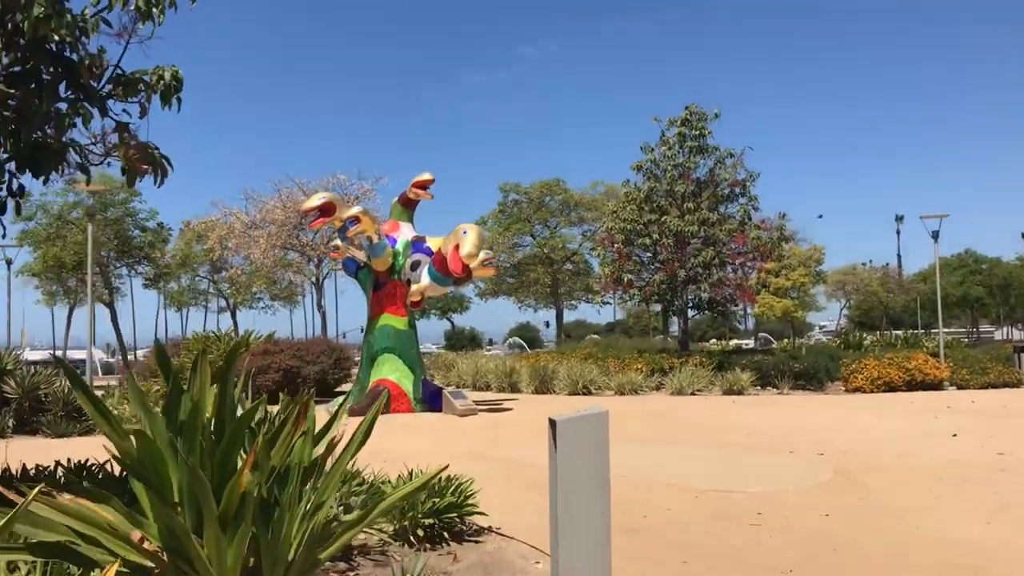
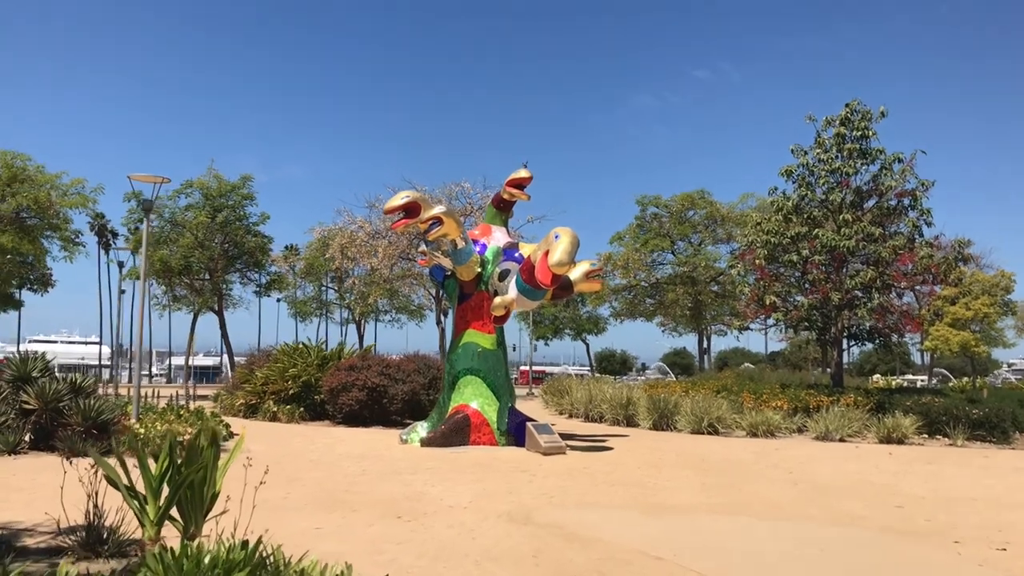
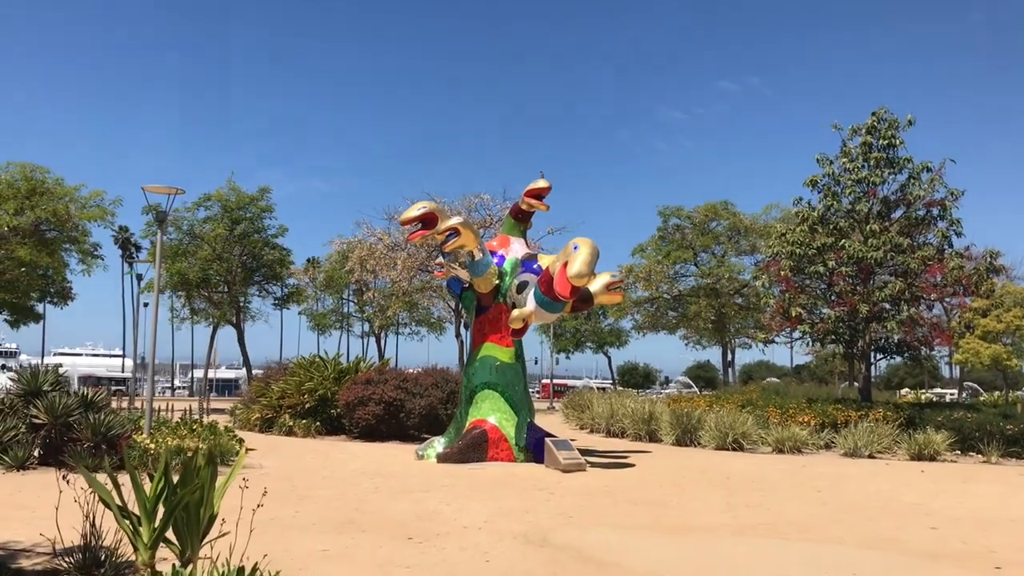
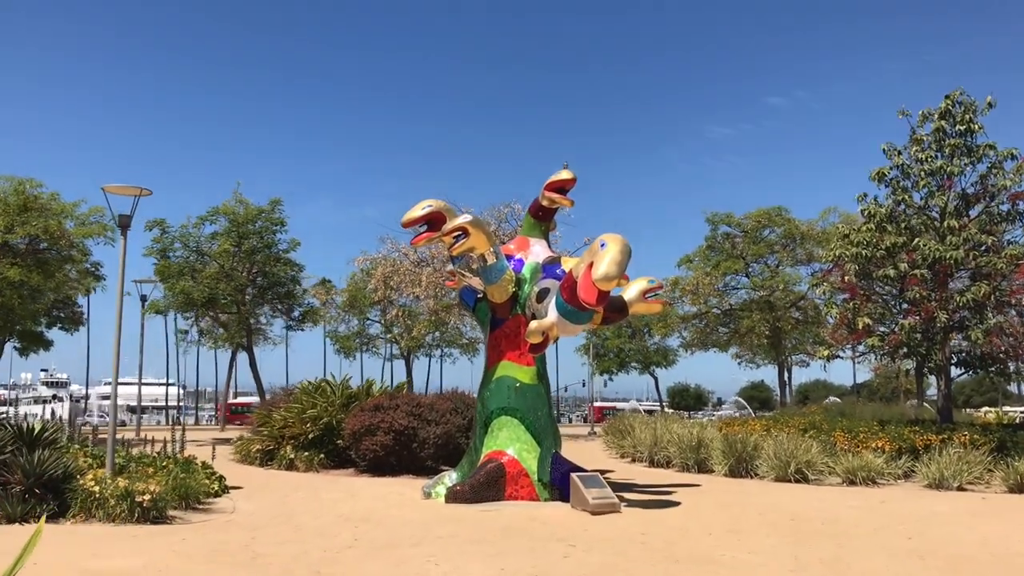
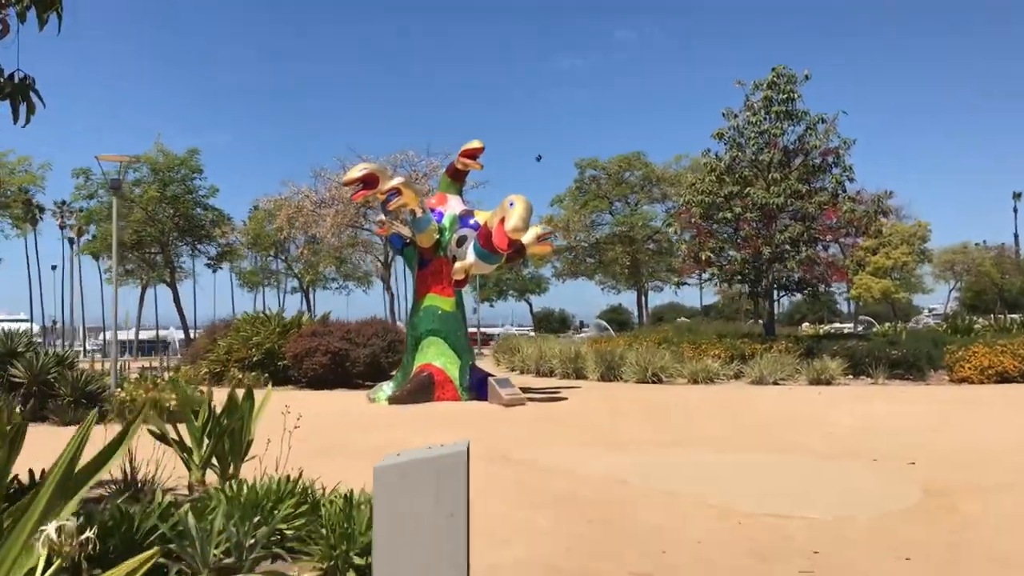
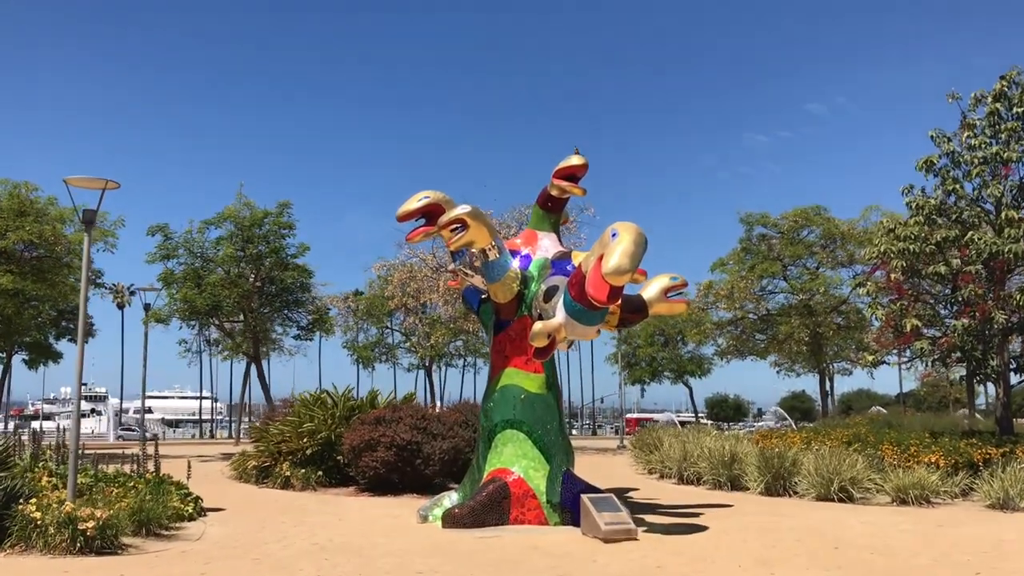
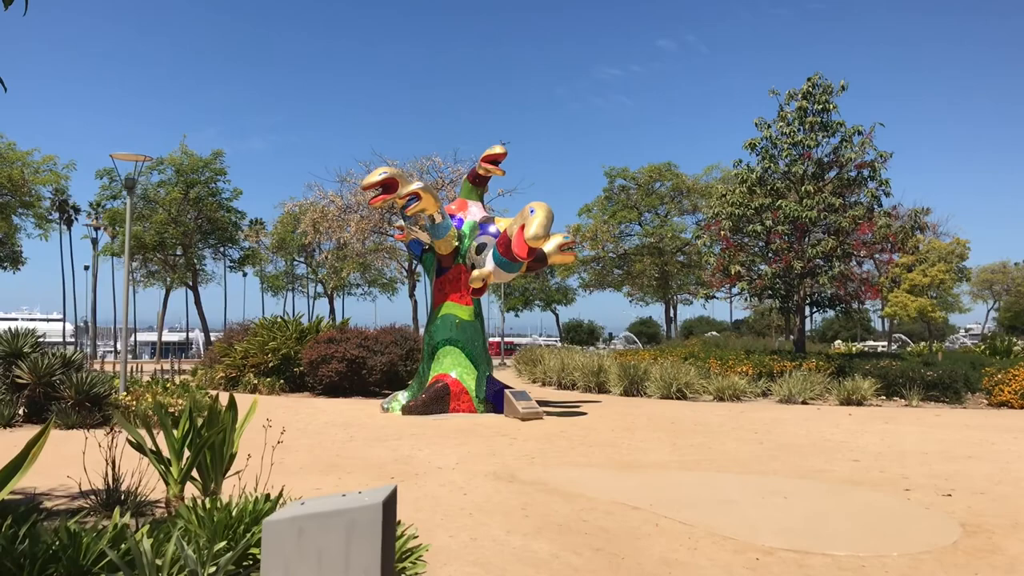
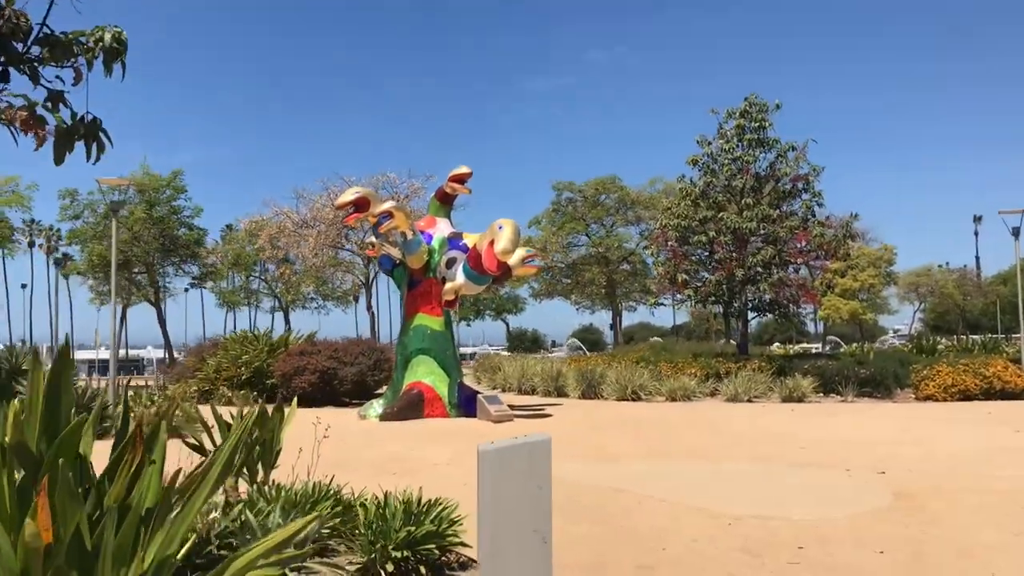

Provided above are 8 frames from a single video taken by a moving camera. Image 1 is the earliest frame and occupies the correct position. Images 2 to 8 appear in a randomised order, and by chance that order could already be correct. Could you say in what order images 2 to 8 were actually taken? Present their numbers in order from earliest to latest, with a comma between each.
8, 5, 7, 2, 3, 4, 6
